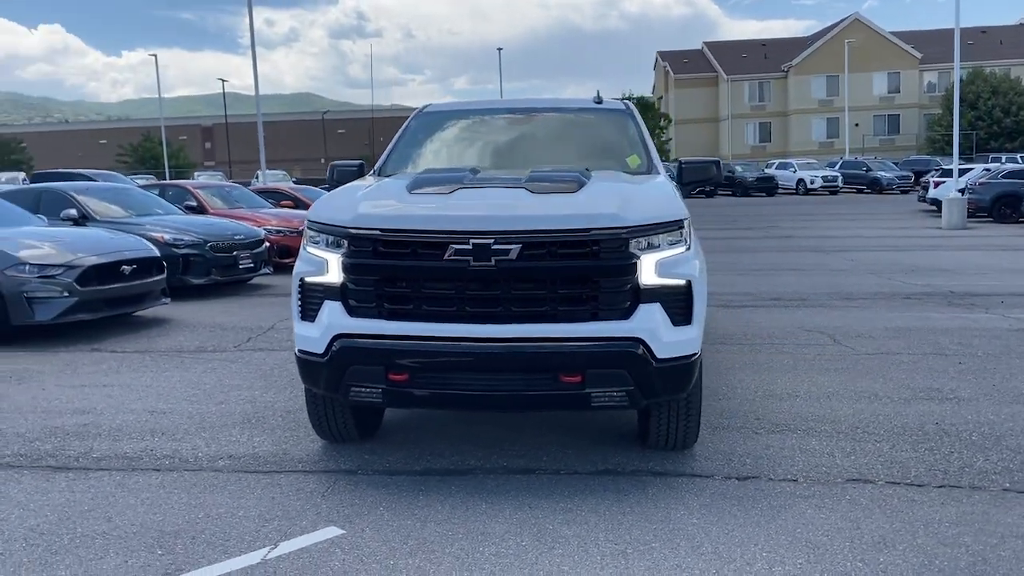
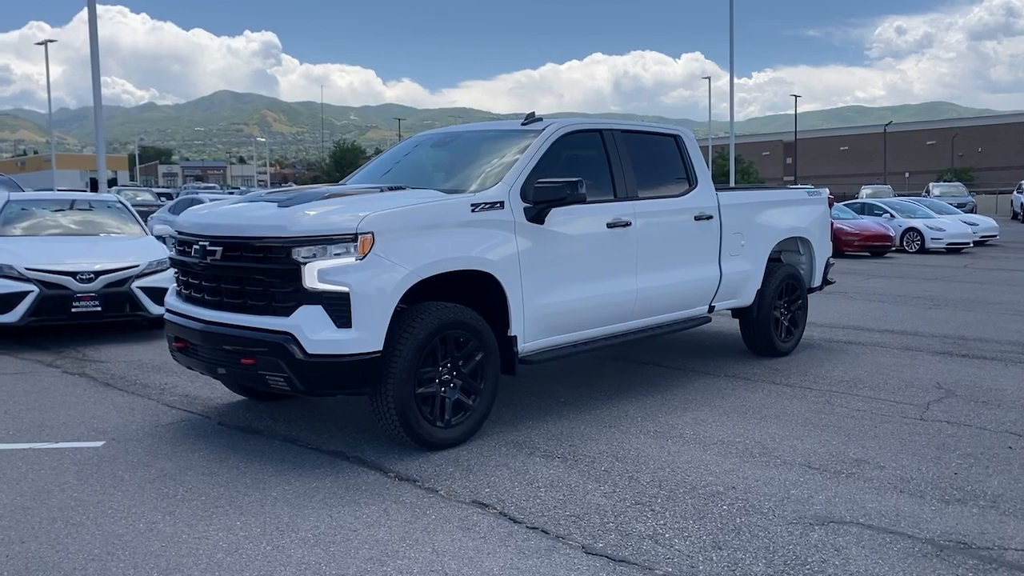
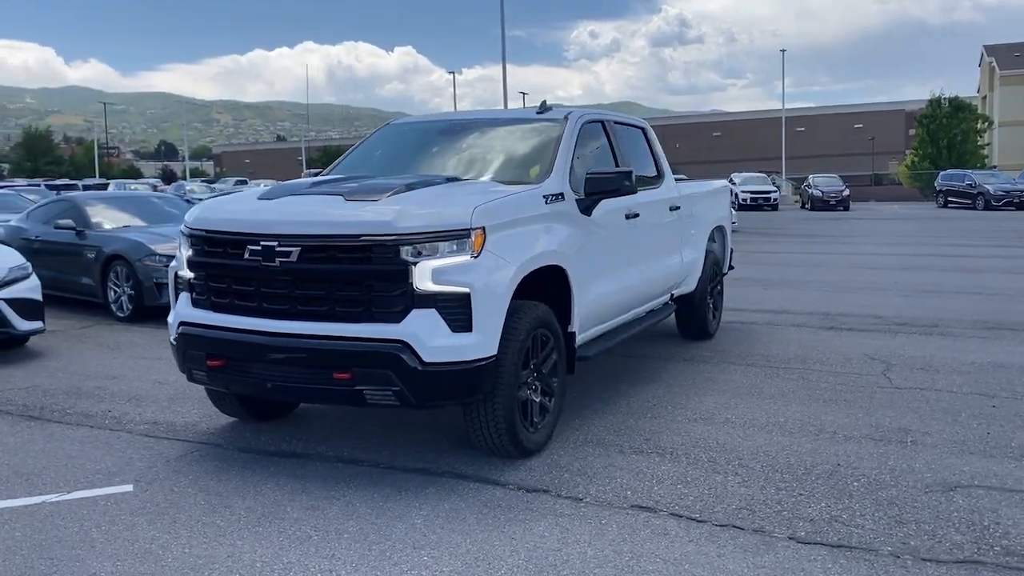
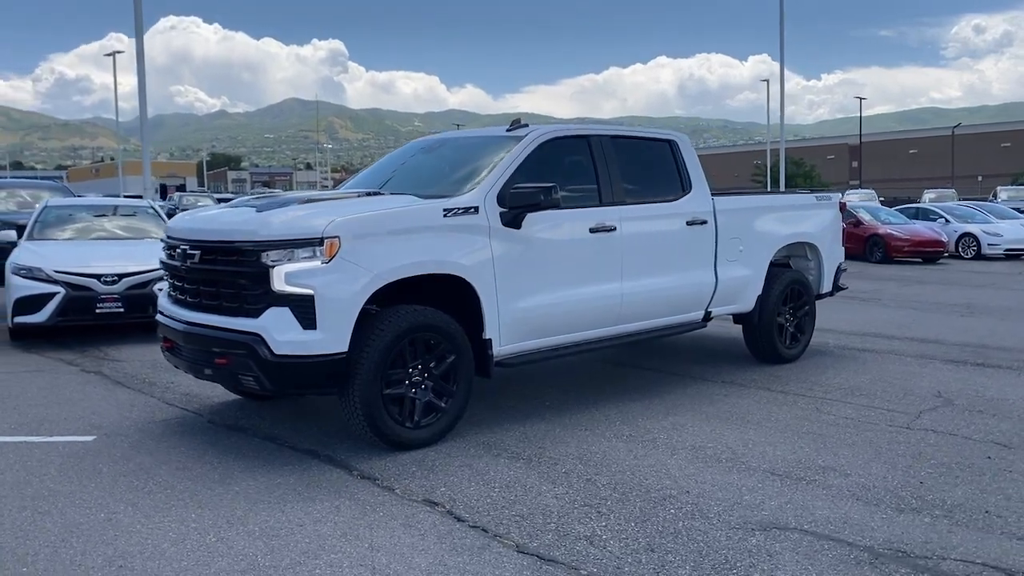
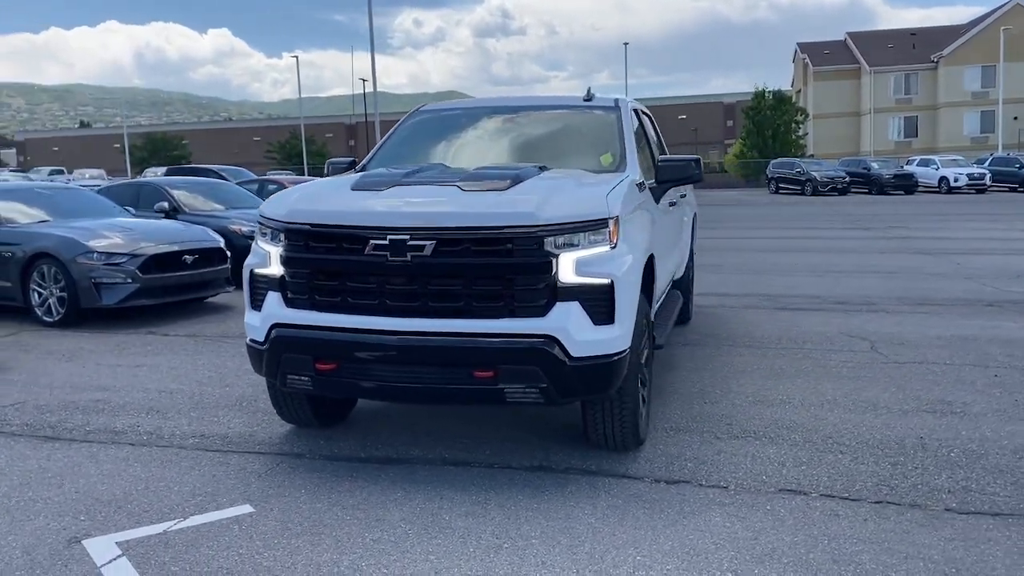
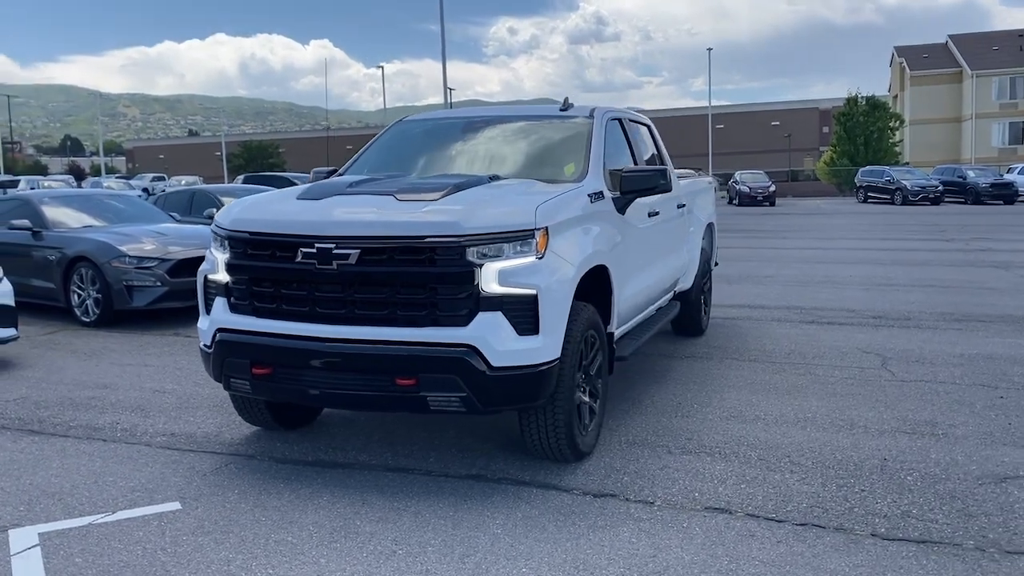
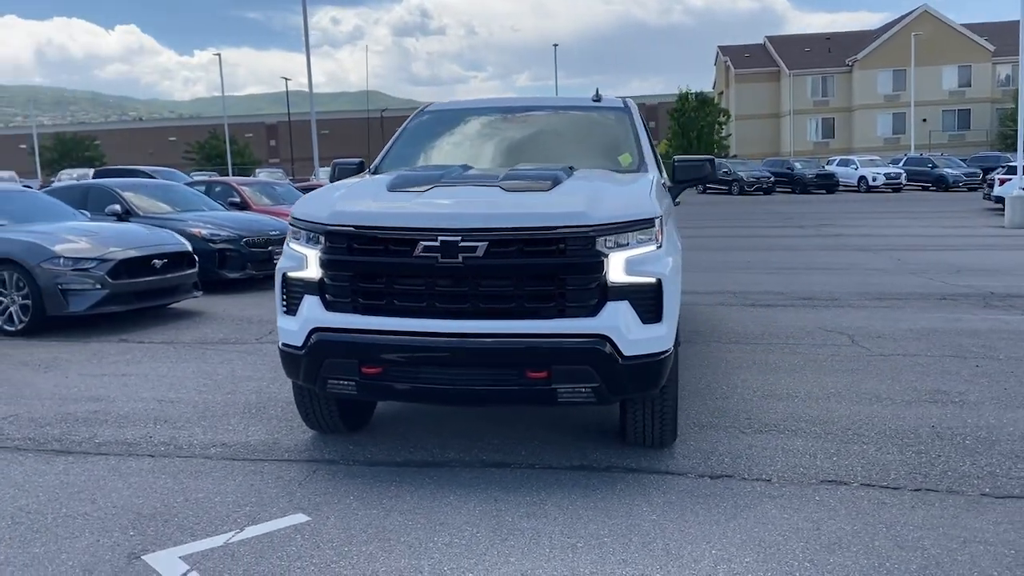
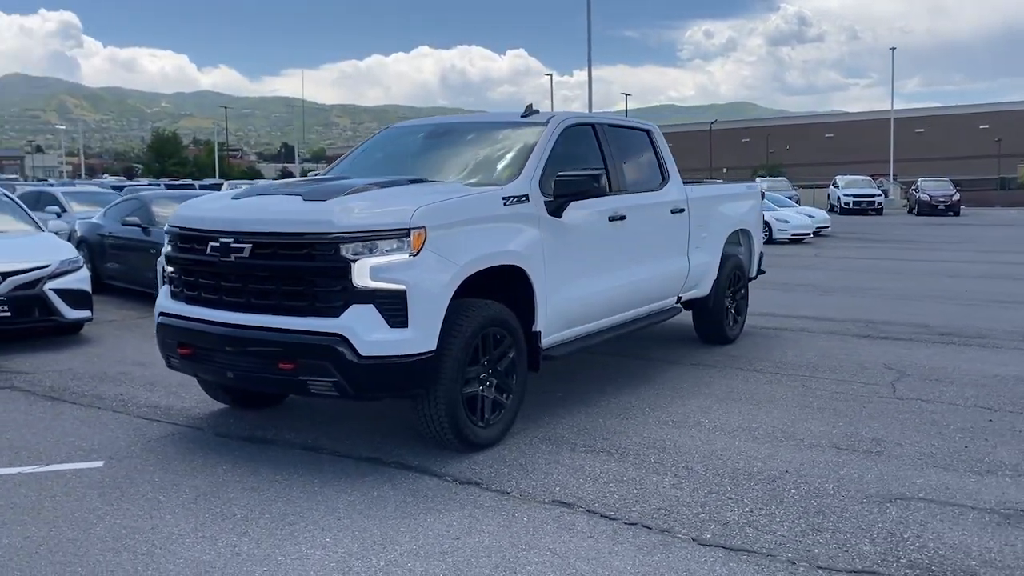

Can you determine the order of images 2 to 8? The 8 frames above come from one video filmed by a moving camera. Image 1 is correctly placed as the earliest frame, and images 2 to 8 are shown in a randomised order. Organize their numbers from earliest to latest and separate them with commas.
7, 5, 6, 3, 8, 2, 4
